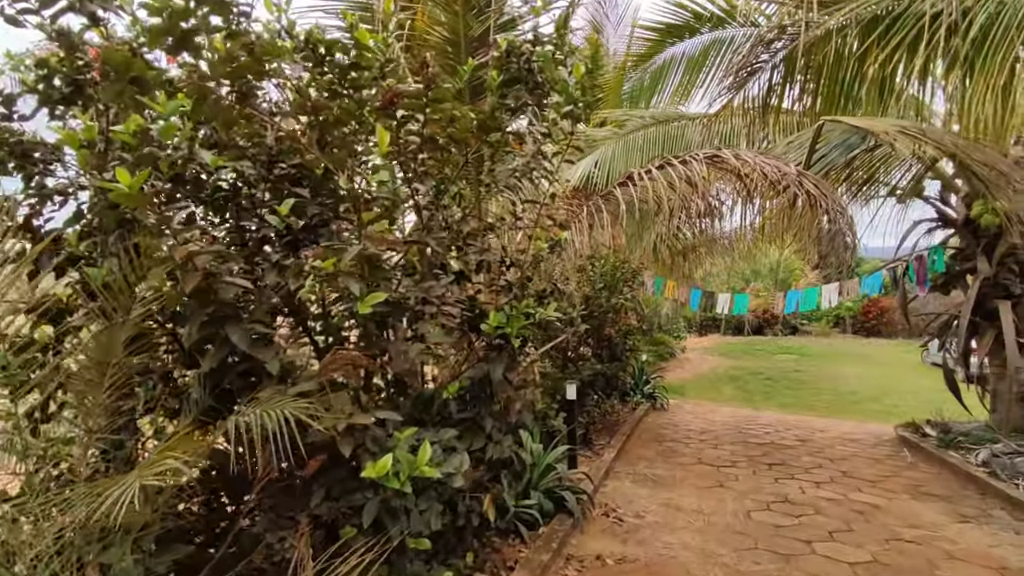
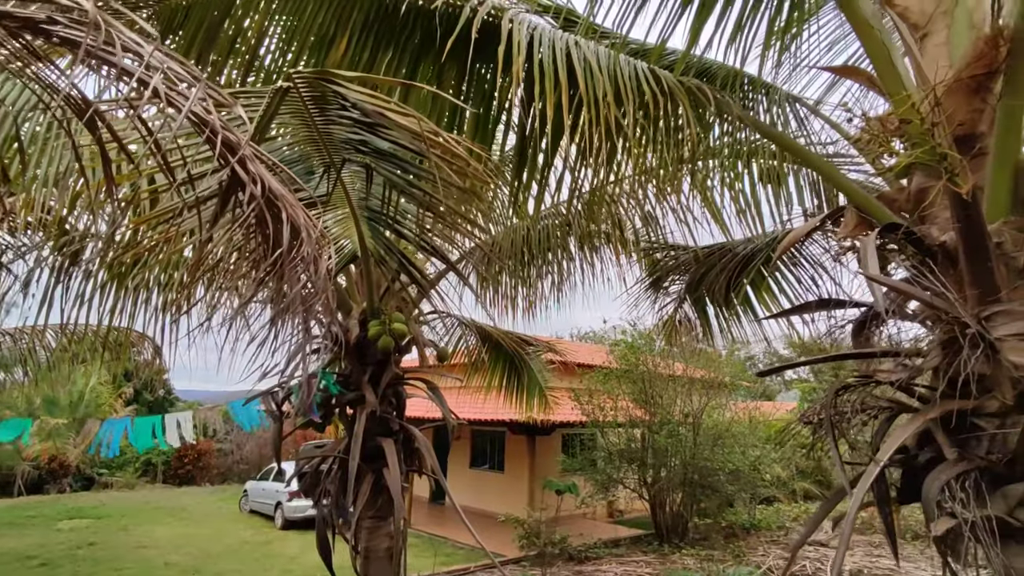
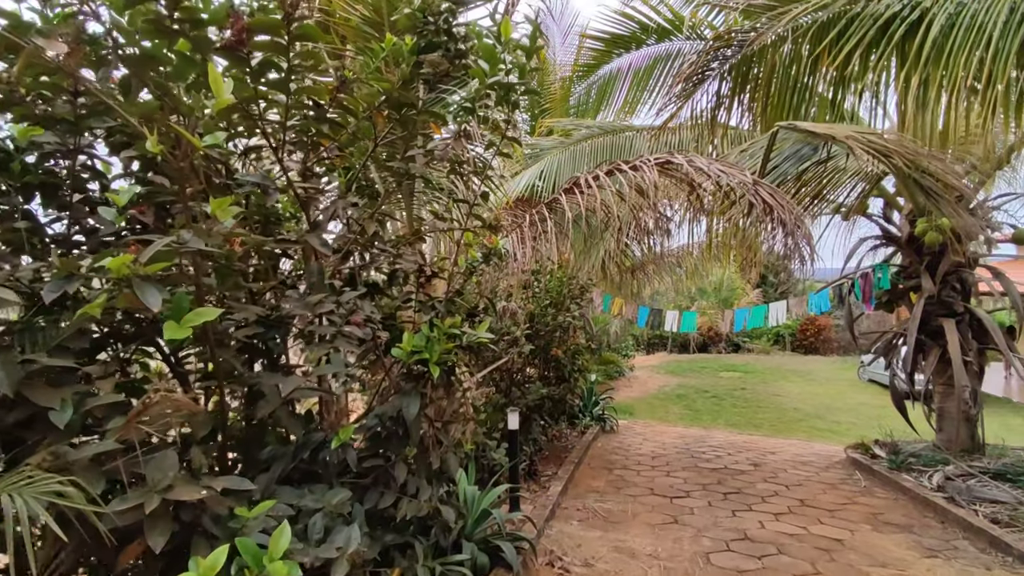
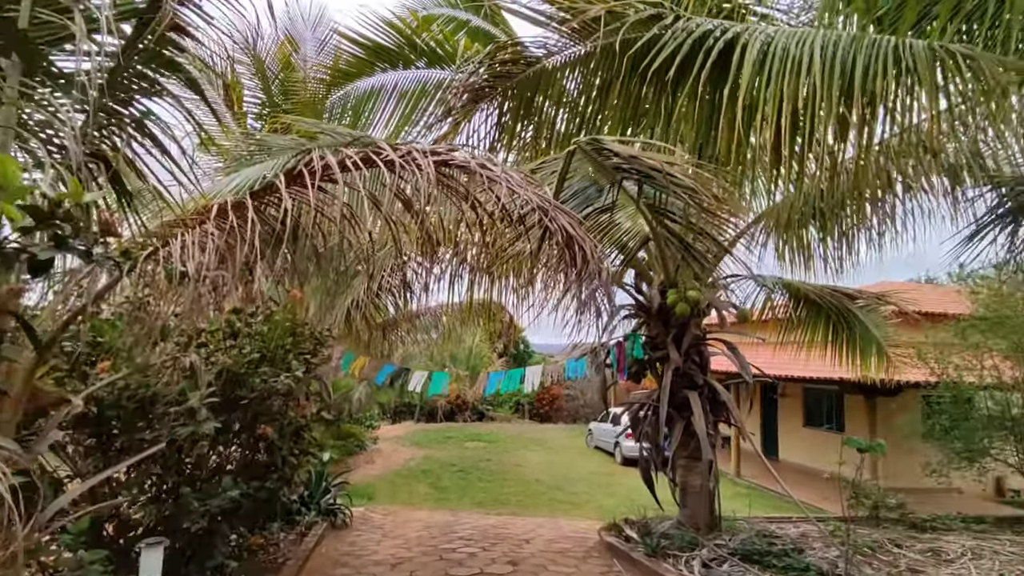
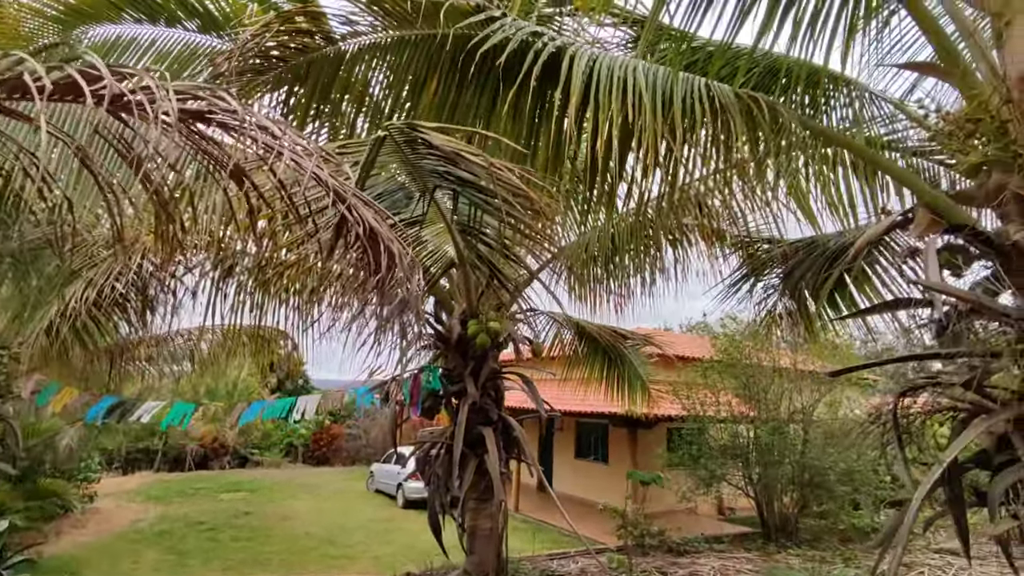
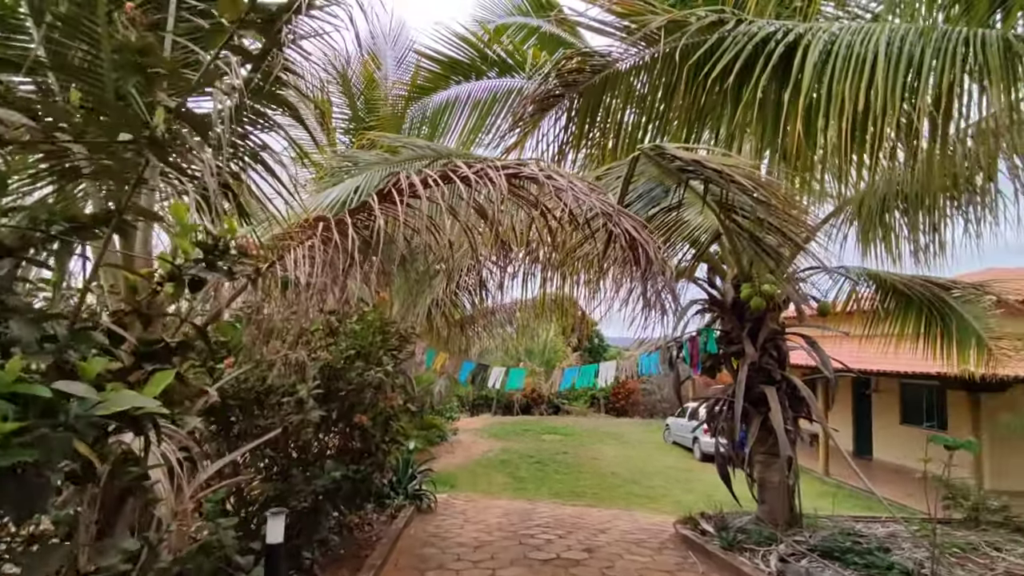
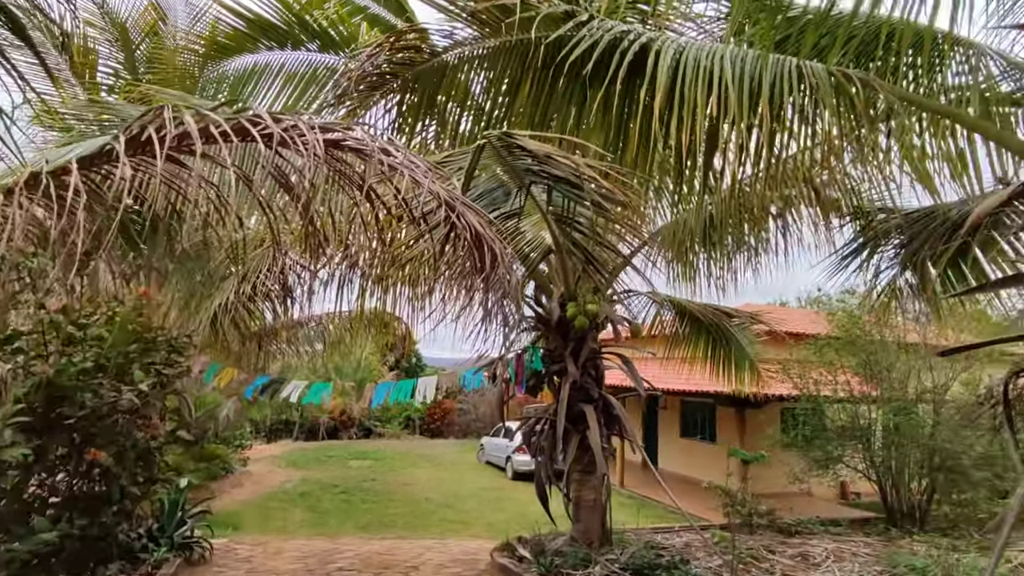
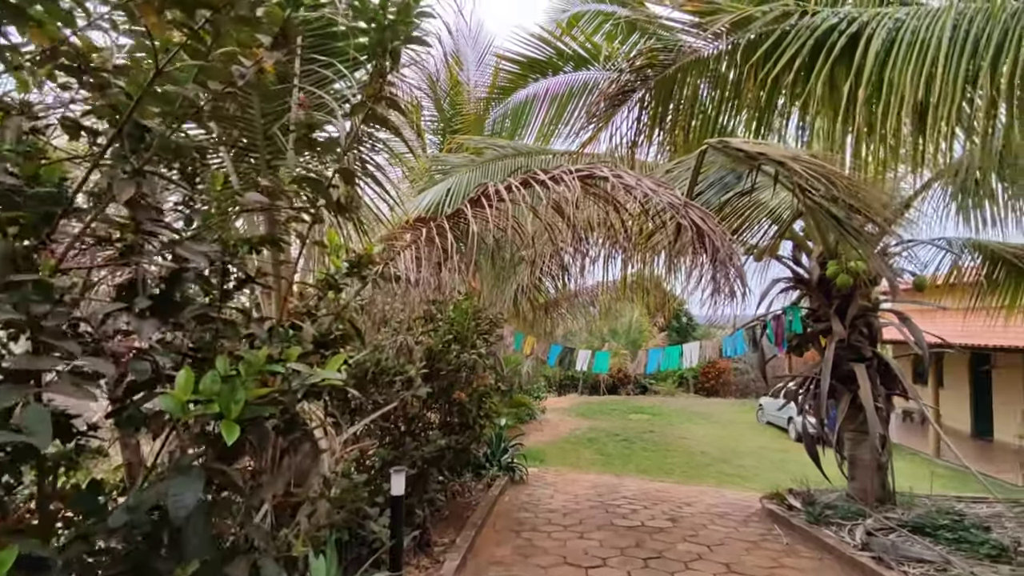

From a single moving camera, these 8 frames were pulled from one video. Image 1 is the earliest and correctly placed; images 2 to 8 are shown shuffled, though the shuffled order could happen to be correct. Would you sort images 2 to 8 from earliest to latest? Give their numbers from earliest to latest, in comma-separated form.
3, 8, 6, 4, 7, 5, 2
